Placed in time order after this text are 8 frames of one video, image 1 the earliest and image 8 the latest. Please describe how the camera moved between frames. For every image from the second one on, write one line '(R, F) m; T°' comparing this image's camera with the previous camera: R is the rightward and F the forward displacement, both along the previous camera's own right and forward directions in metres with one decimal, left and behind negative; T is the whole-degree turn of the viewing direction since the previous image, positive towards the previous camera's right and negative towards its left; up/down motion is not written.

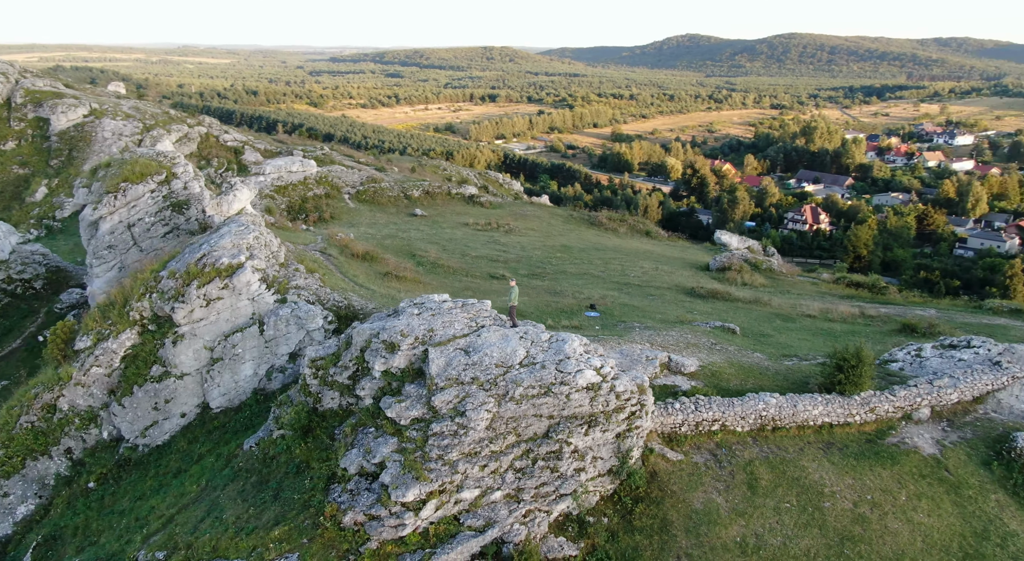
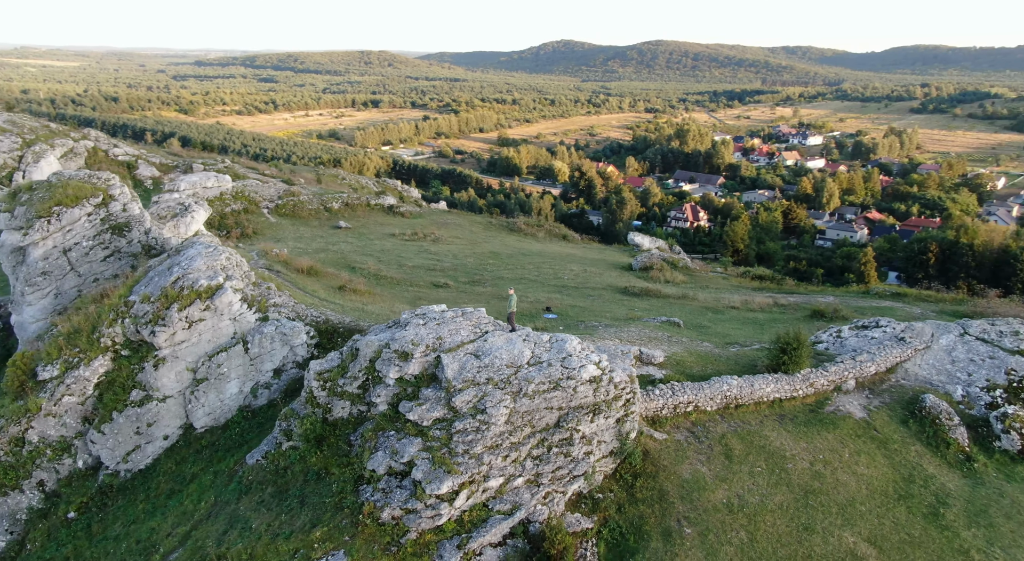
(-1.3, -0.7) m; +8°
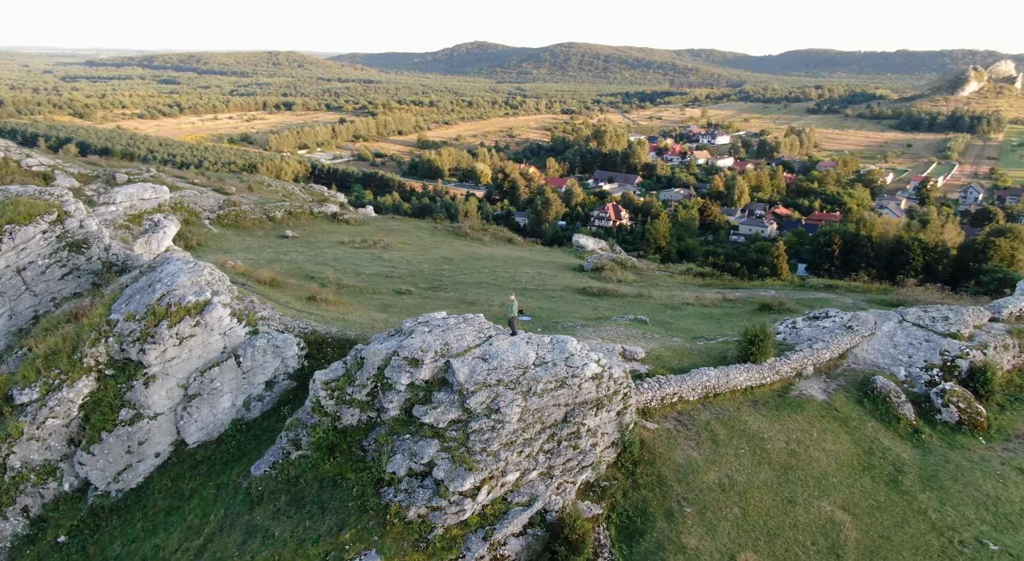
(-0.9, -0.4) m; +5°
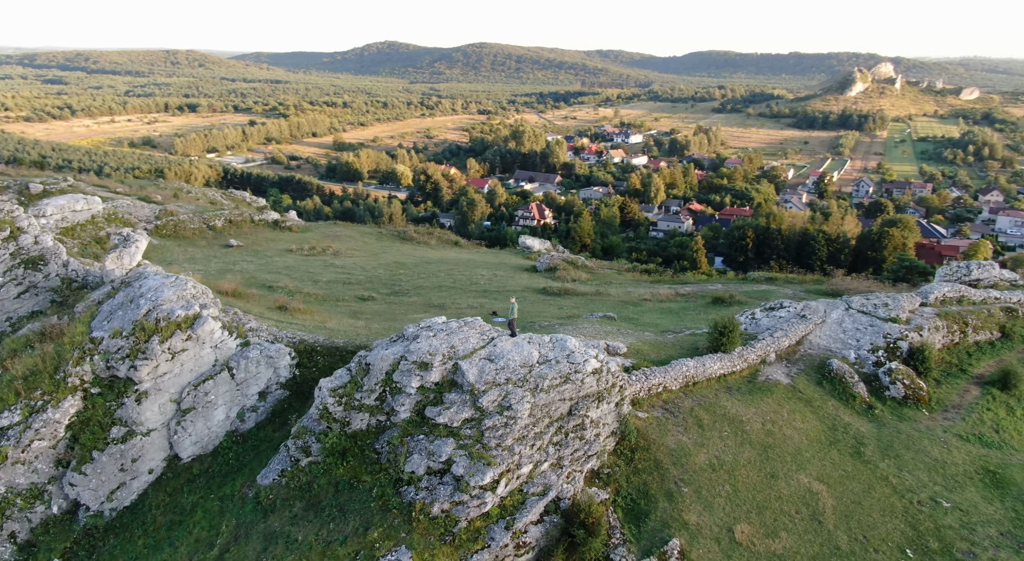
(-1.0, -0.4) m; +5°
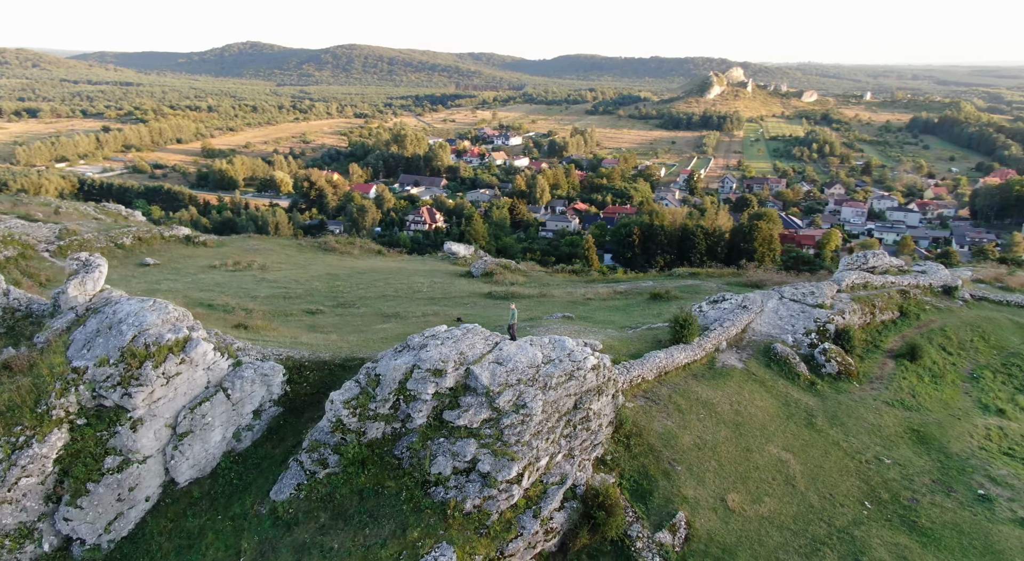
(-1.4, -0.5) m; +8°
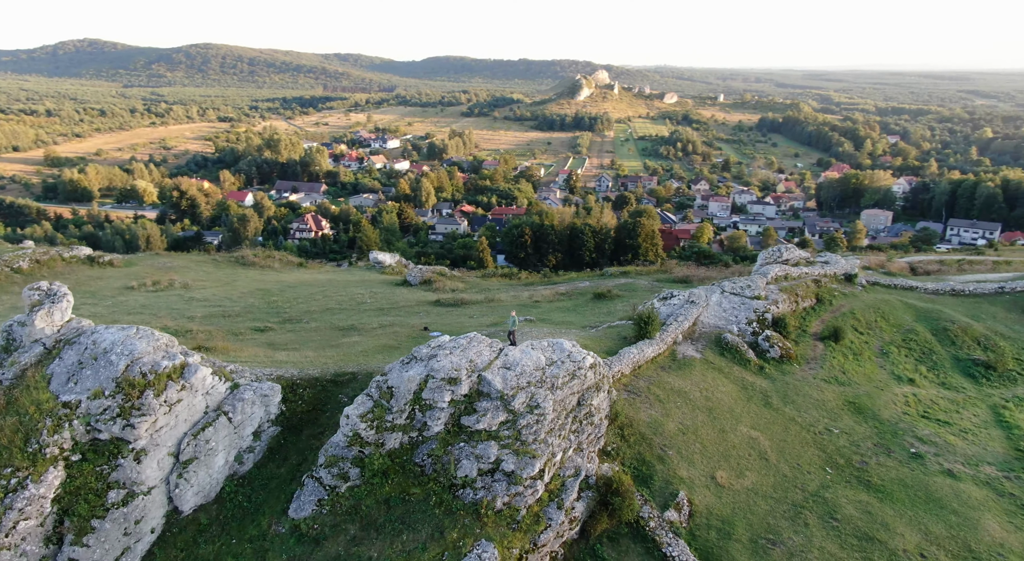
(-1.4, -0.5) m; +7°
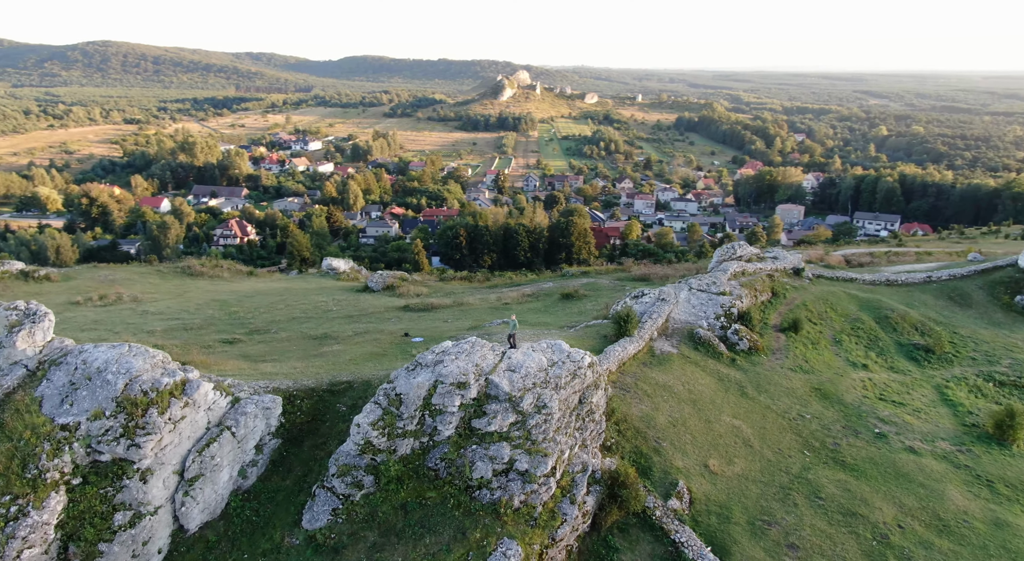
(-0.9, -0.3) m; +4°
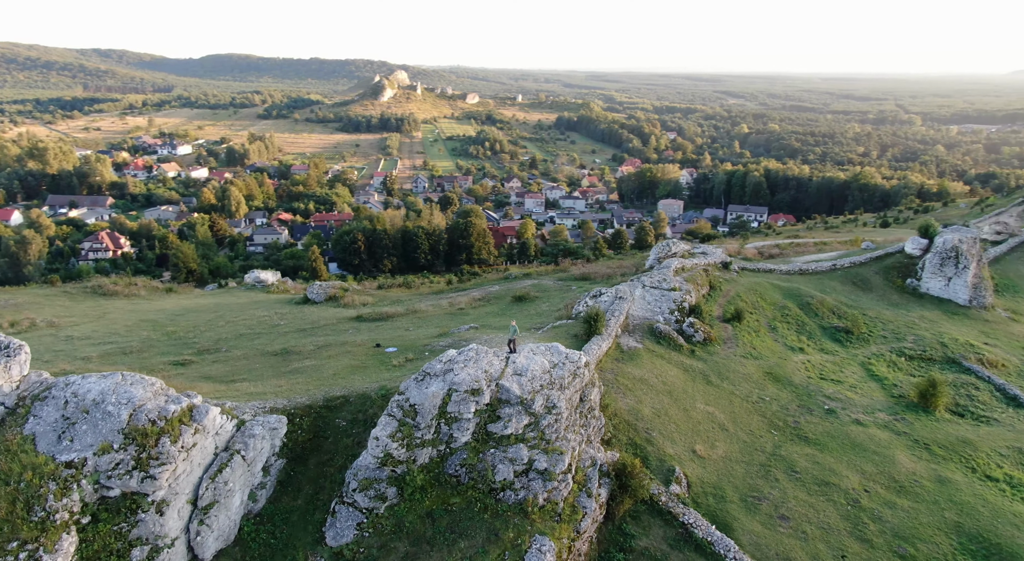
(-1.4, -0.5) m; +7°
